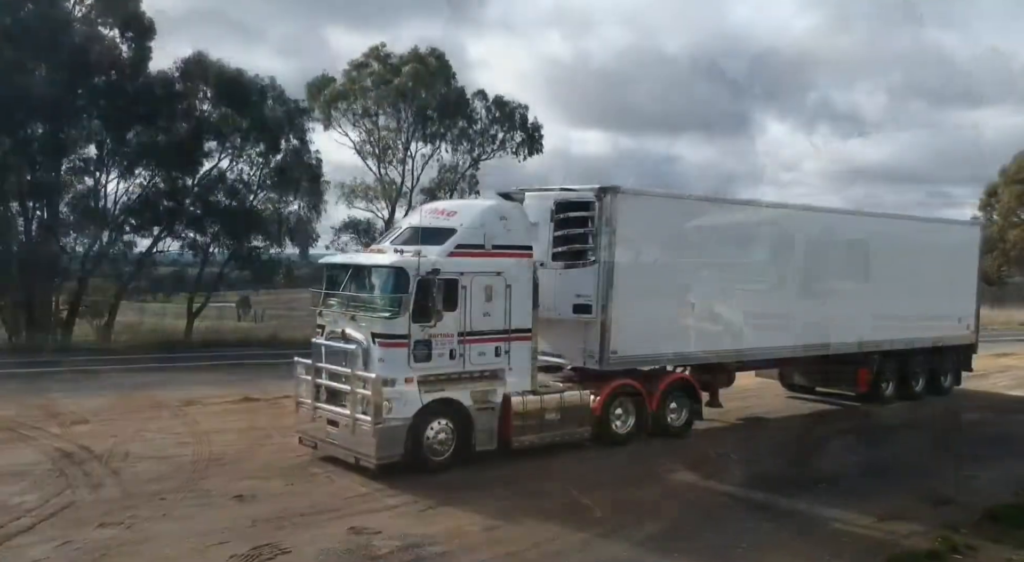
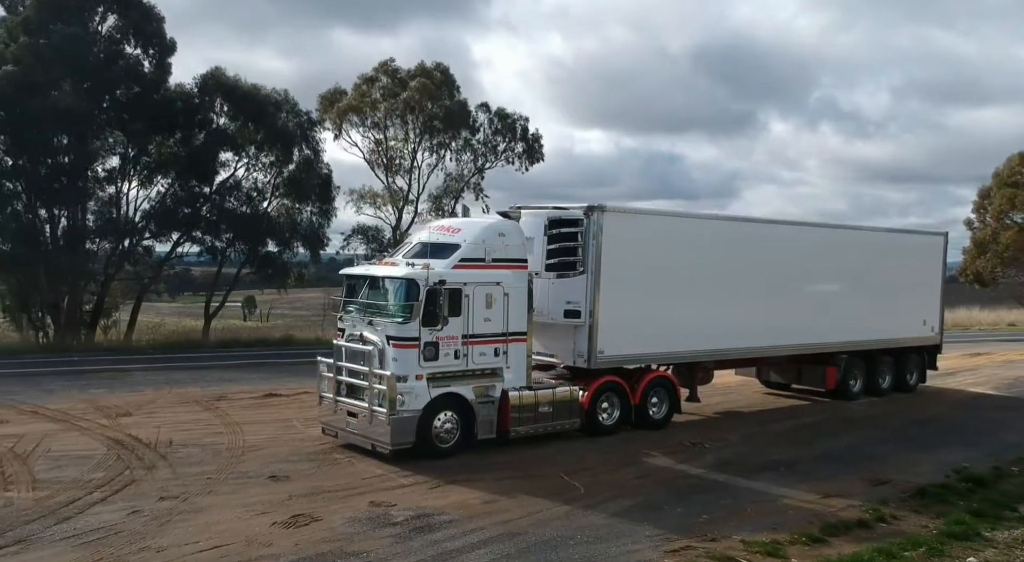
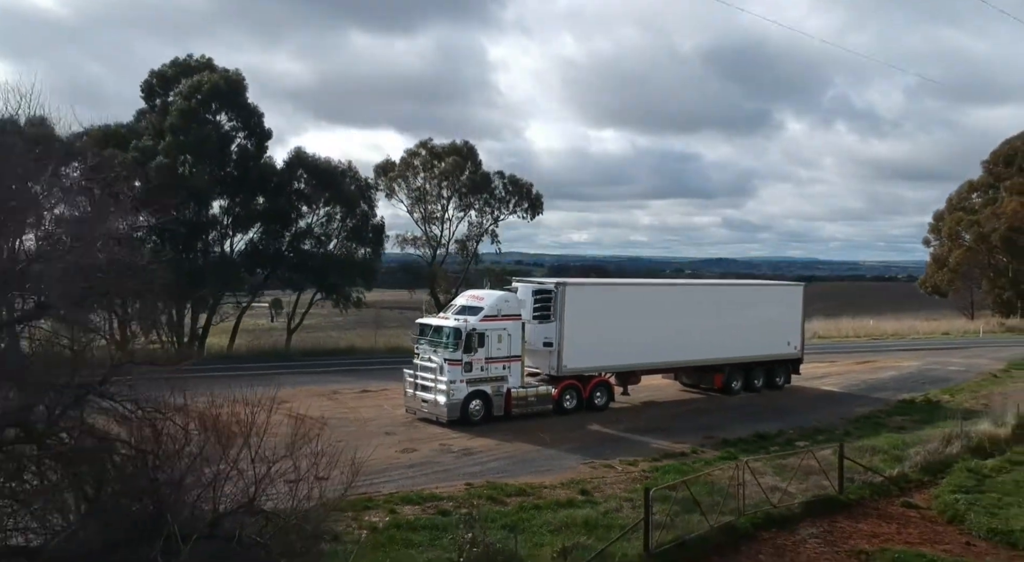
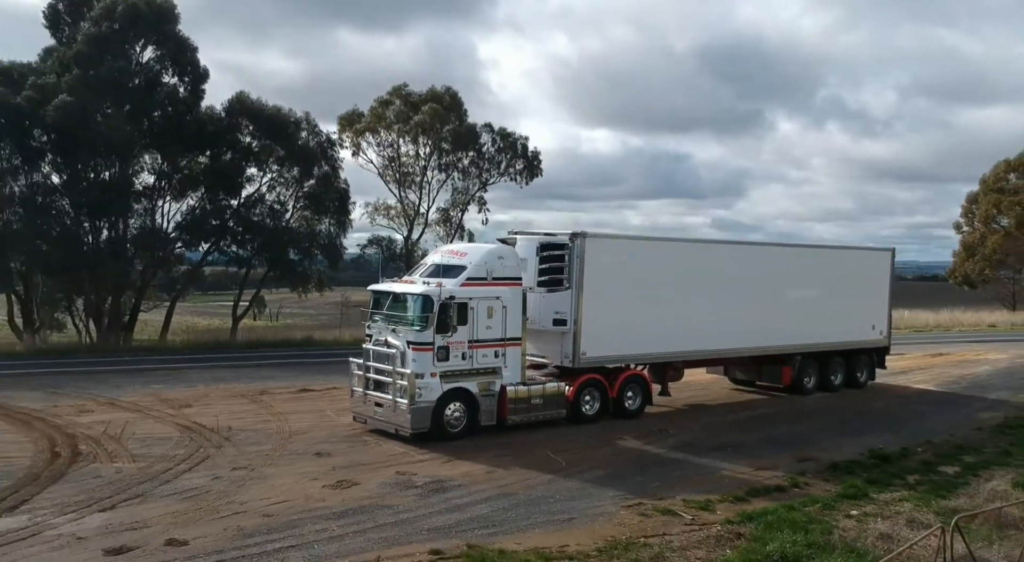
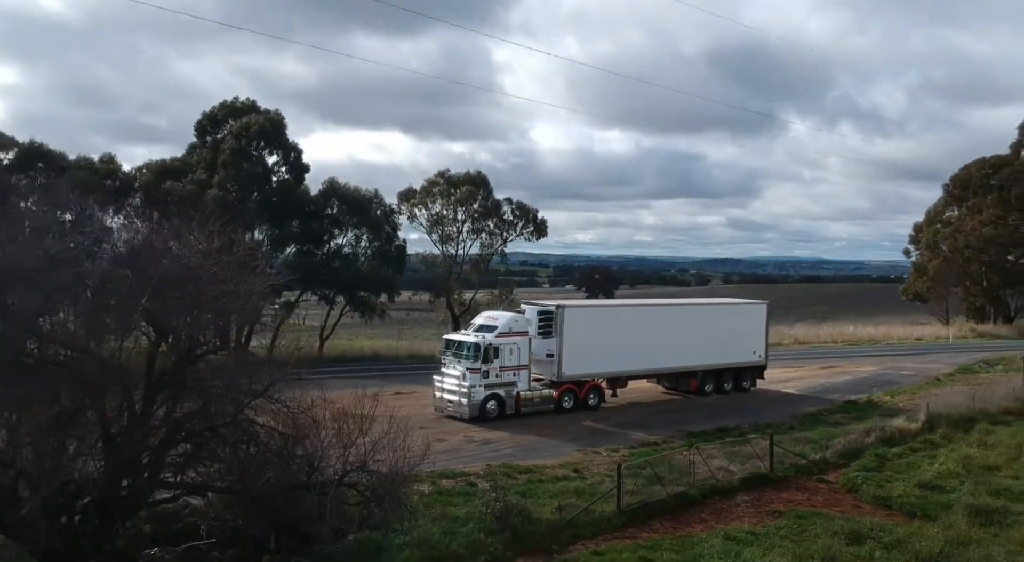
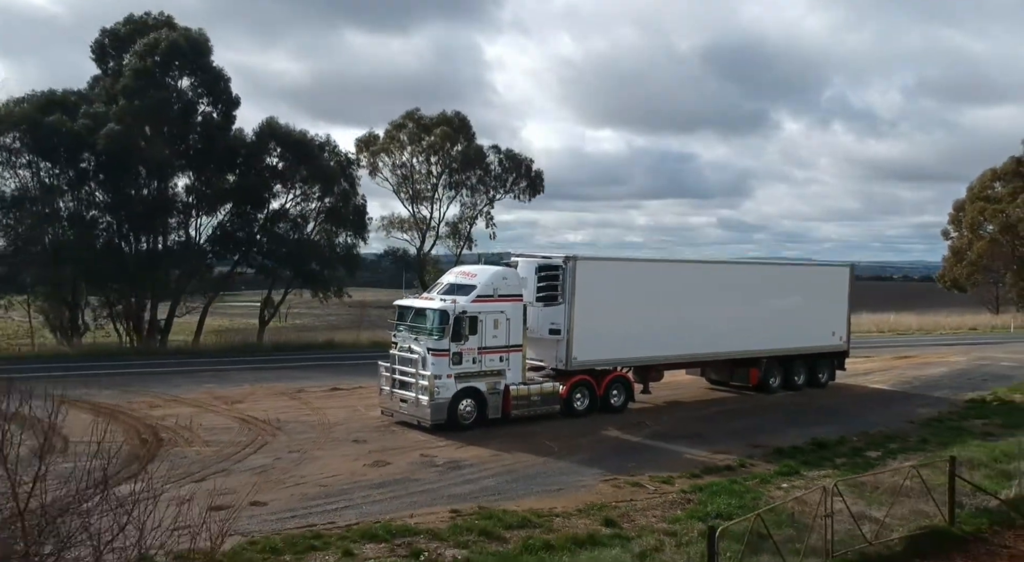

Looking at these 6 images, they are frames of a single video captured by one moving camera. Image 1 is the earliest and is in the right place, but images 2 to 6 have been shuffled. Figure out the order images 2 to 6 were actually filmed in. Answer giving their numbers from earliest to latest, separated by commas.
2, 4, 6, 3, 5
